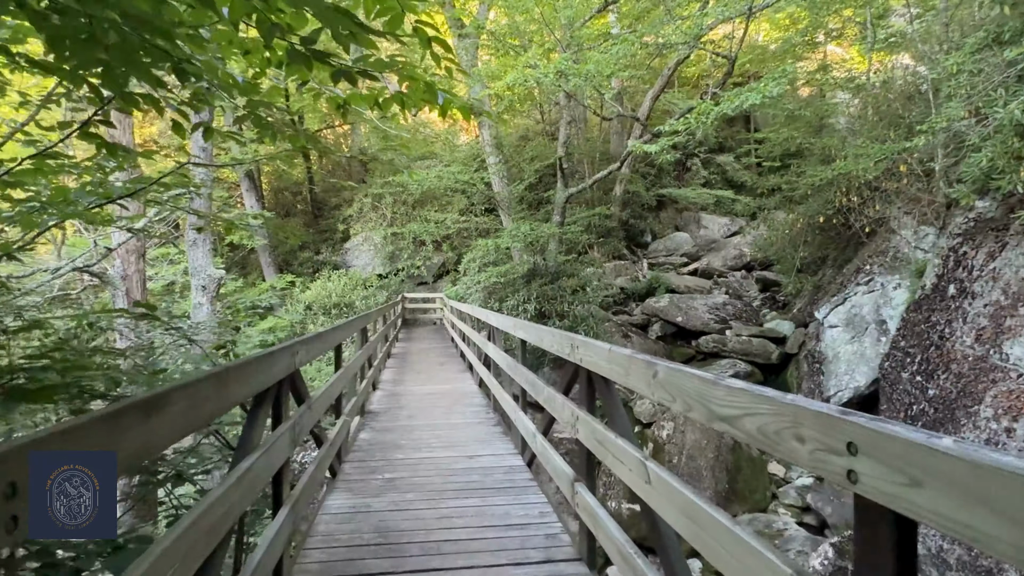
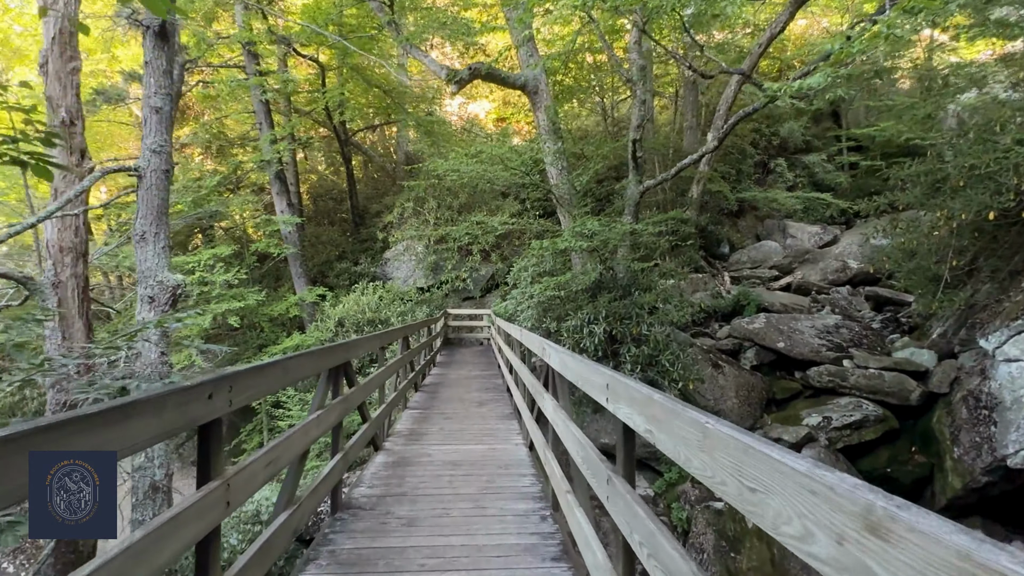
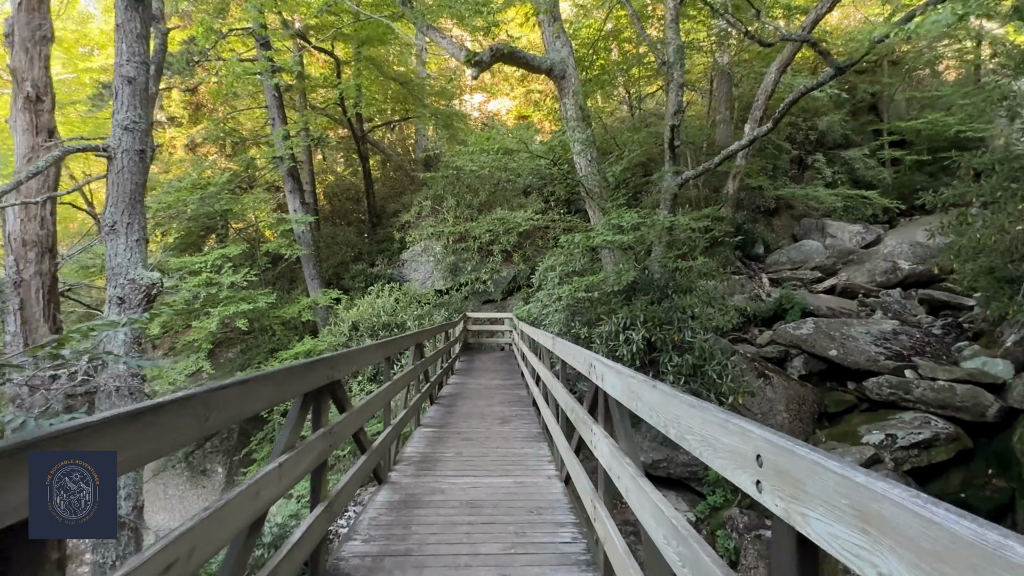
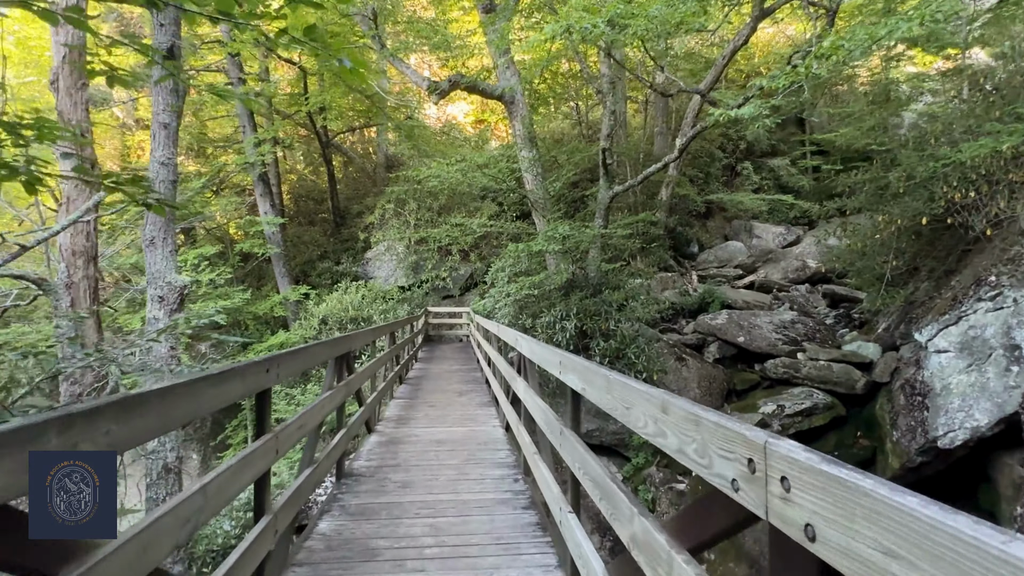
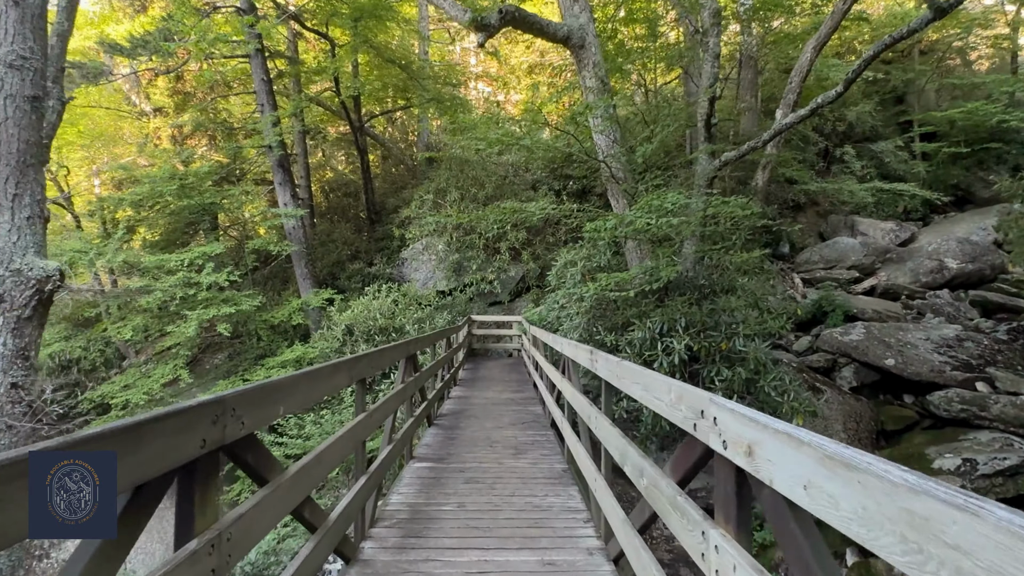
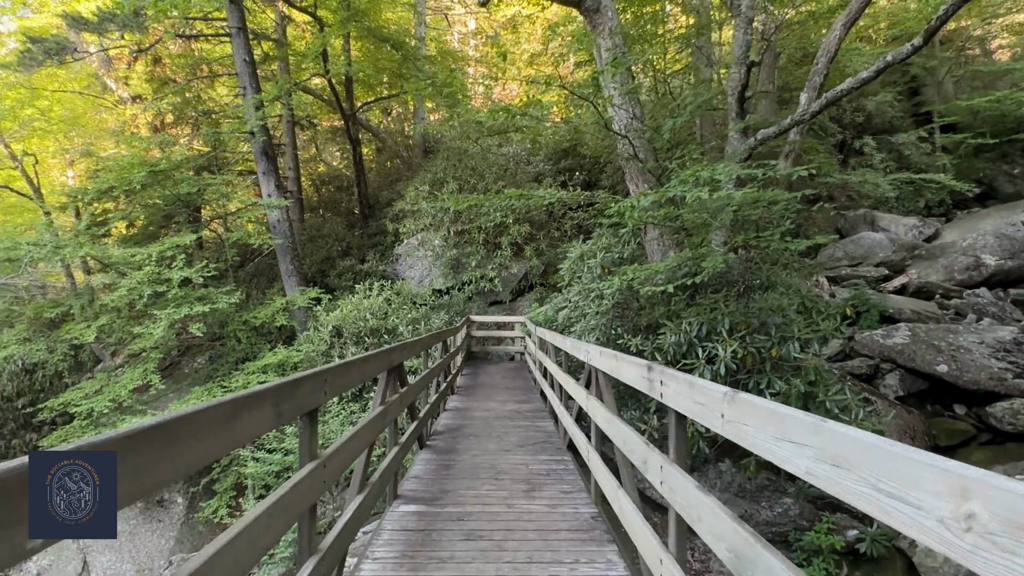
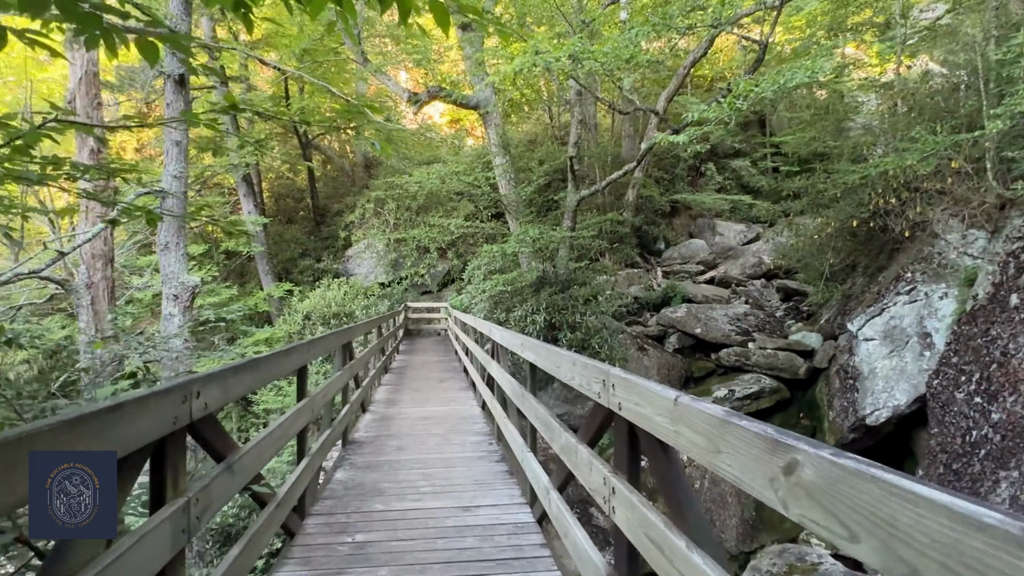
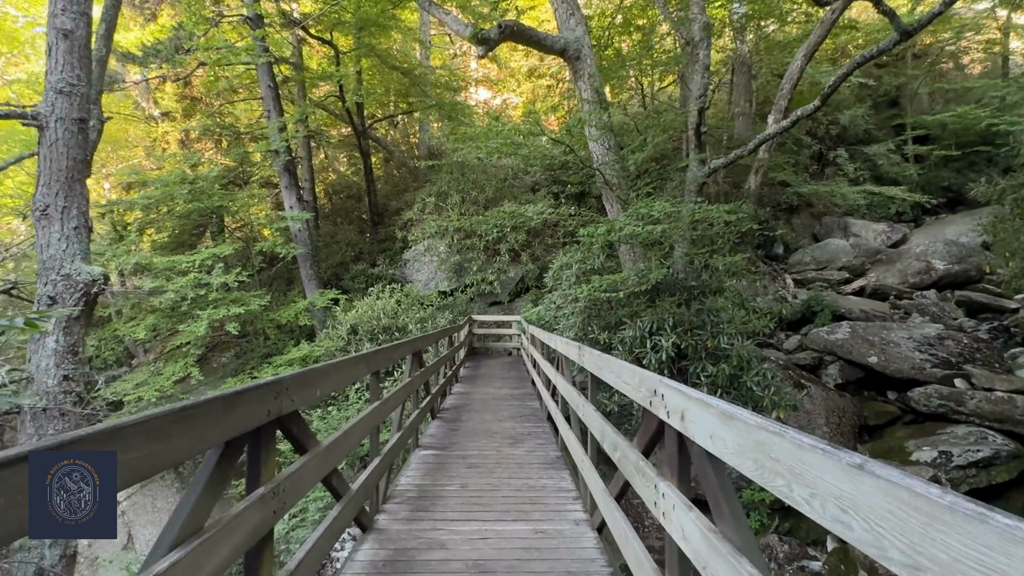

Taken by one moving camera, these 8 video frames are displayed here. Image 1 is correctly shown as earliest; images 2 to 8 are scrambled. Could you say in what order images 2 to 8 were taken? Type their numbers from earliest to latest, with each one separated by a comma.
7, 4, 2, 3, 8, 5, 6
